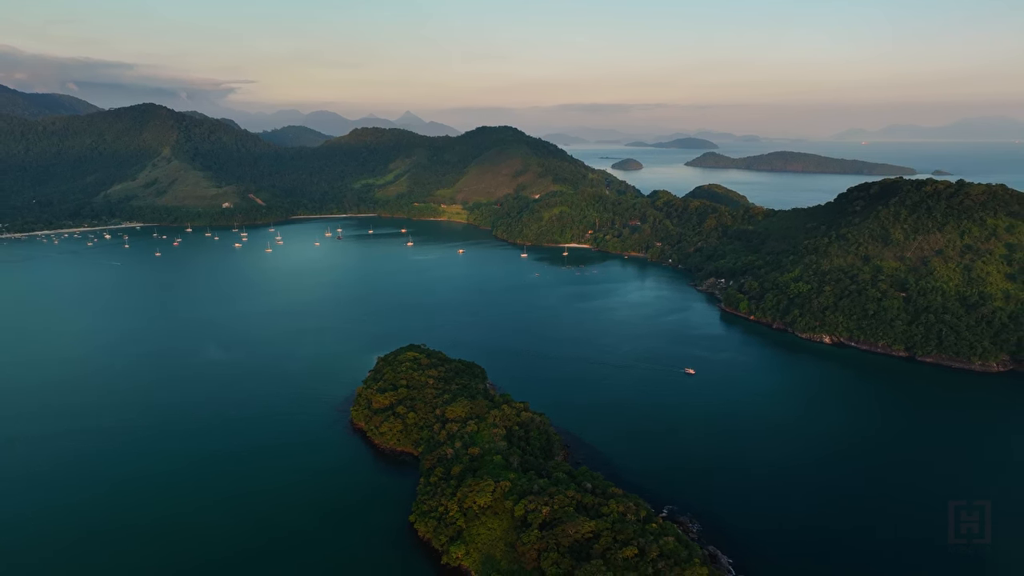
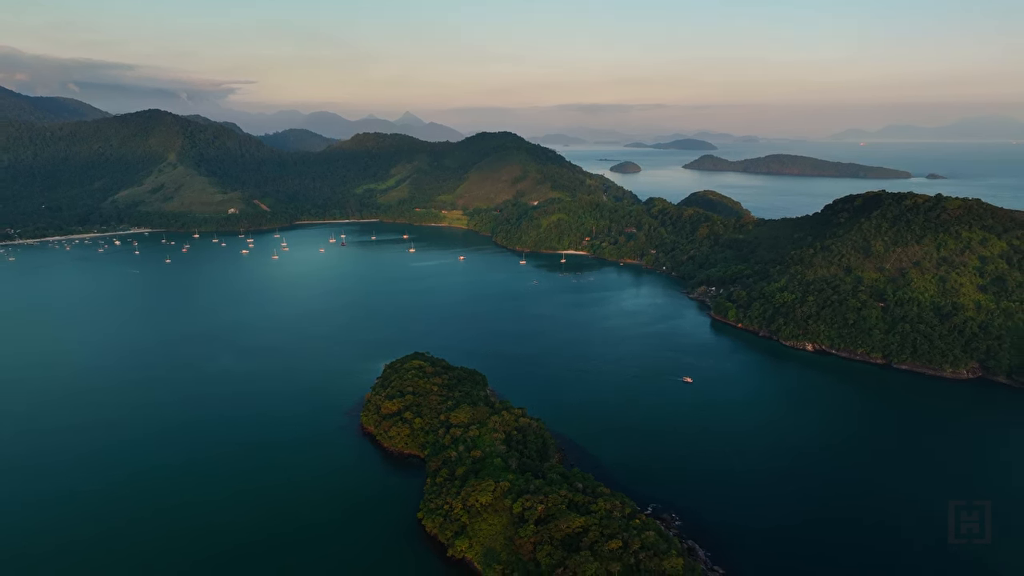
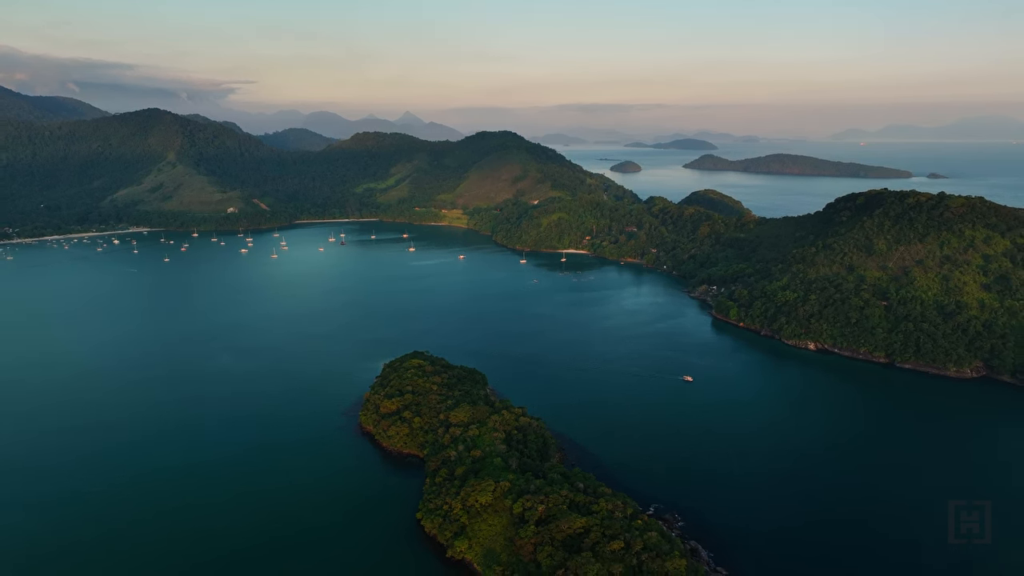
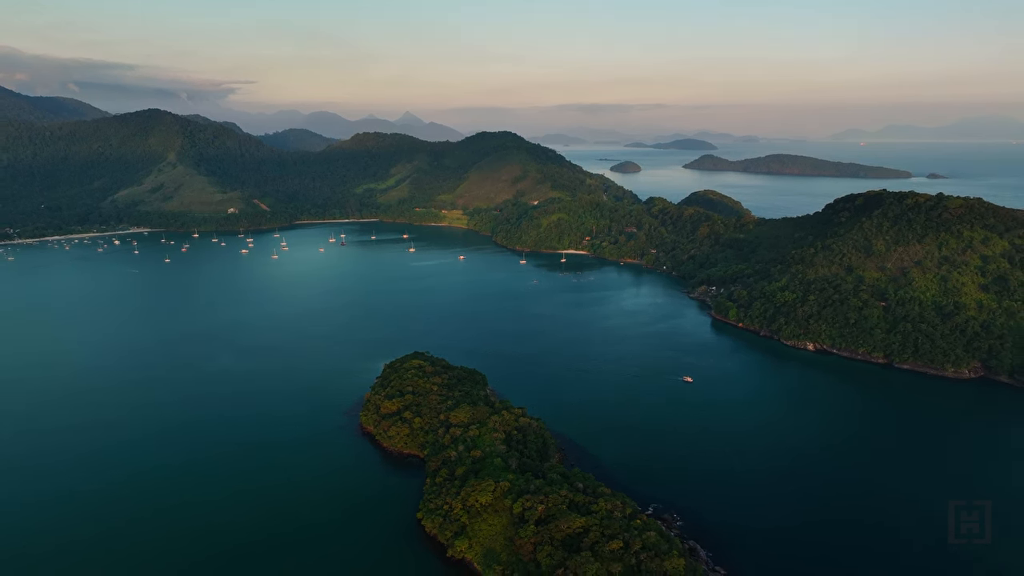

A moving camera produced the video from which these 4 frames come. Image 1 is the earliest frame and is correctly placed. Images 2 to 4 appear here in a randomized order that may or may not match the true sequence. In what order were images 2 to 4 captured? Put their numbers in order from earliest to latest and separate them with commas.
3, 4, 2
